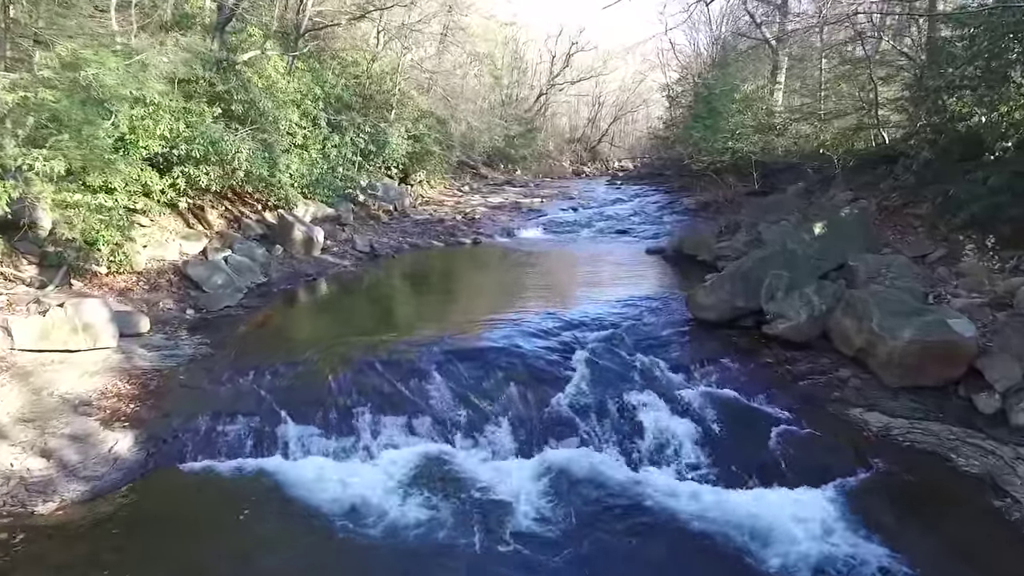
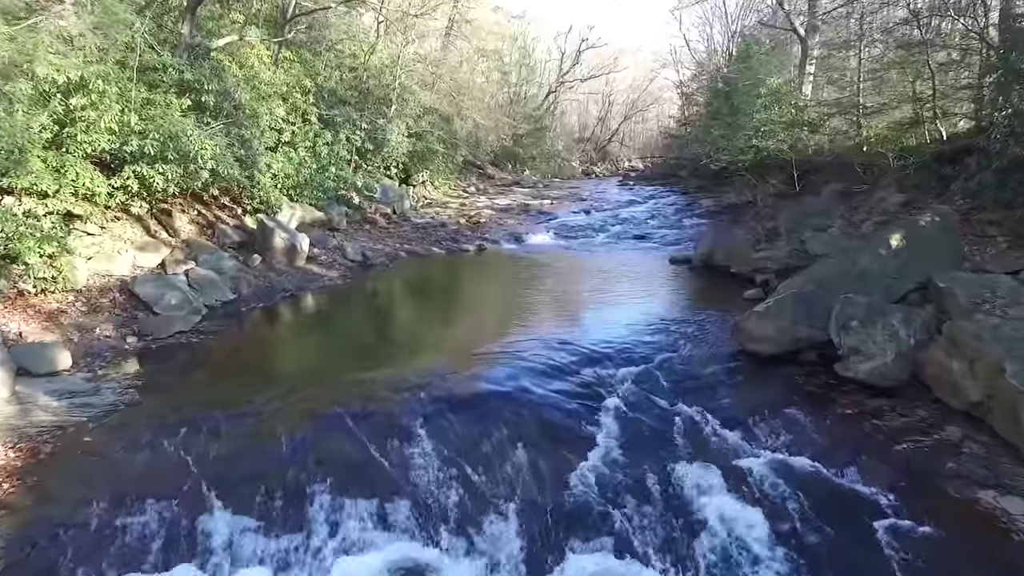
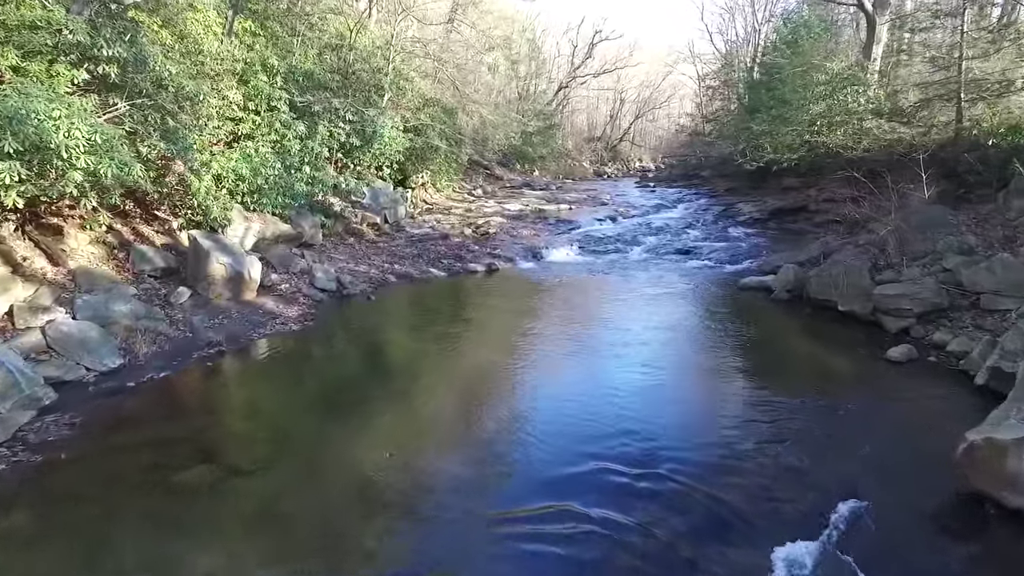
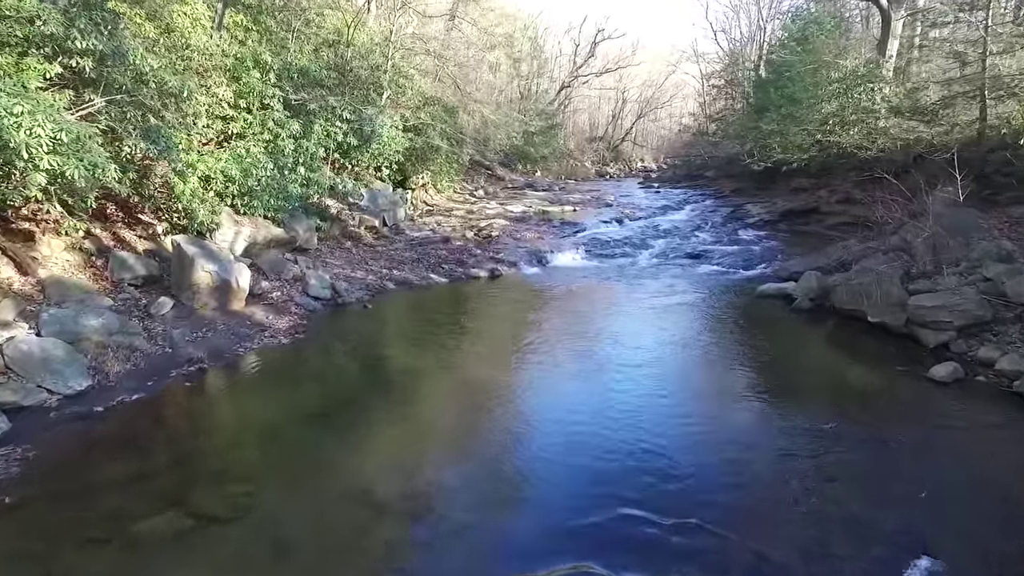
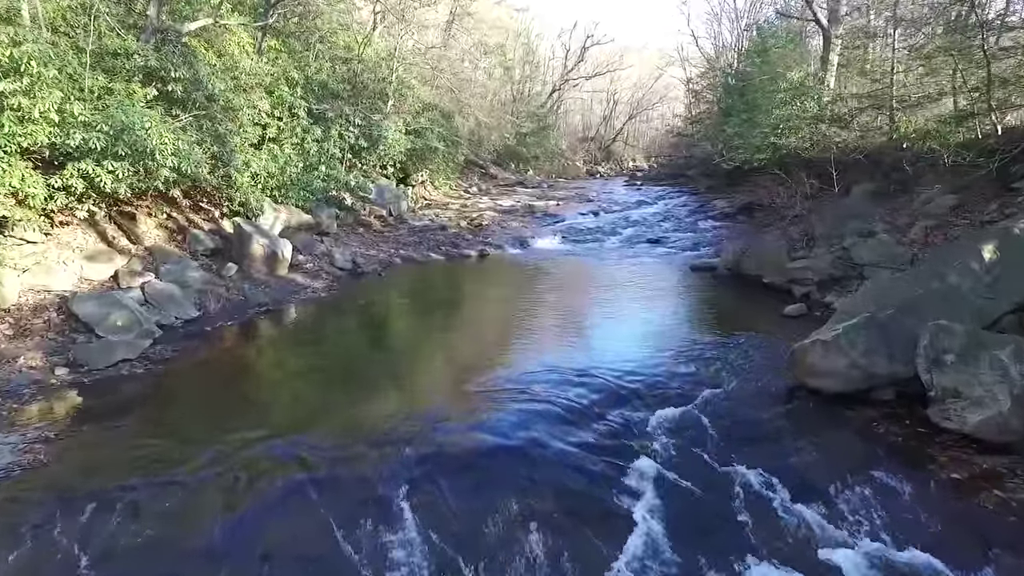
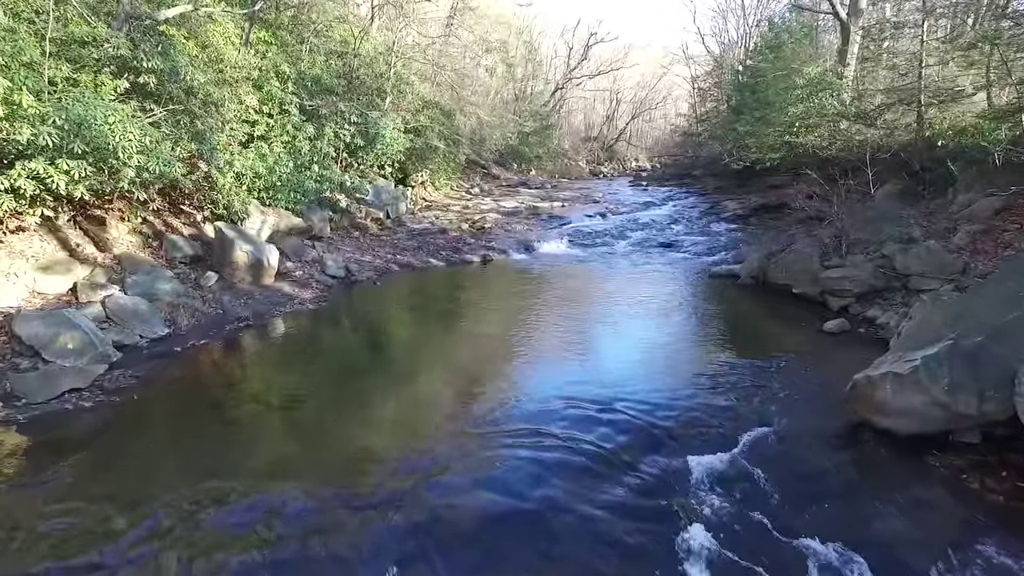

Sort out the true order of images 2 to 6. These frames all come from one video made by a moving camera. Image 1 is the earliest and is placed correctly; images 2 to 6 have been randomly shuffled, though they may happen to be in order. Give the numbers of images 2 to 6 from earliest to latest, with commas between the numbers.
2, 5, 6, 3, 4
